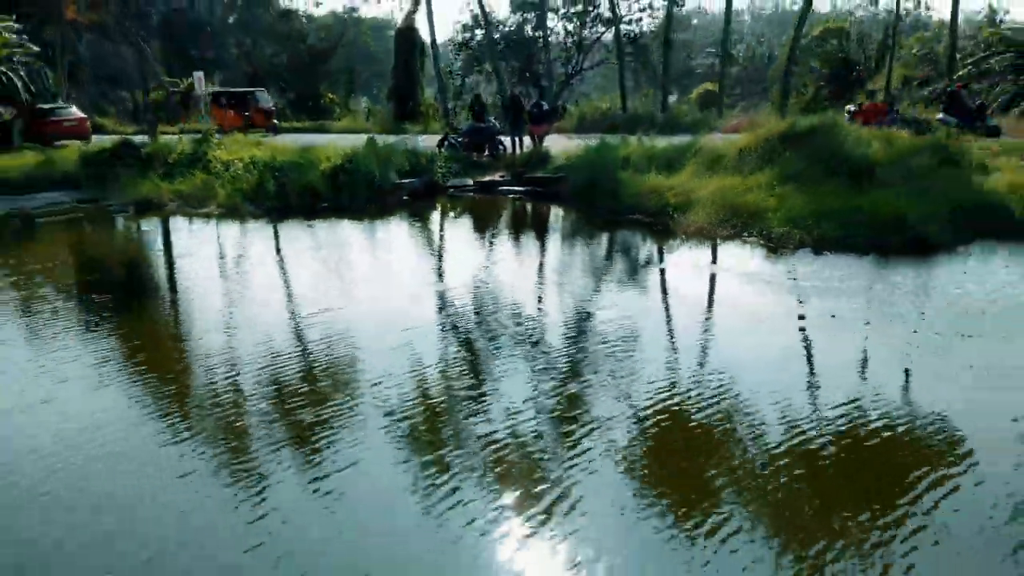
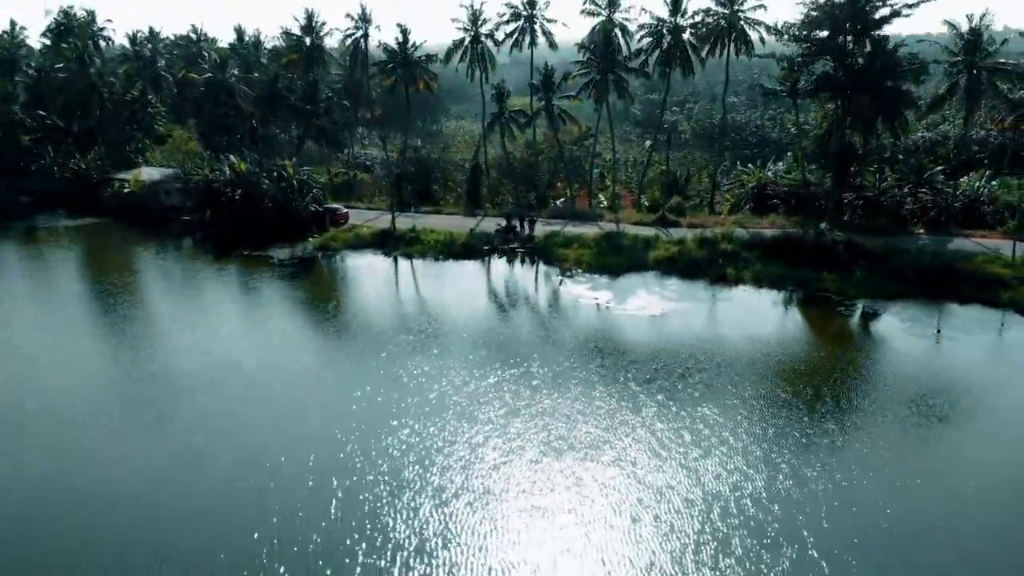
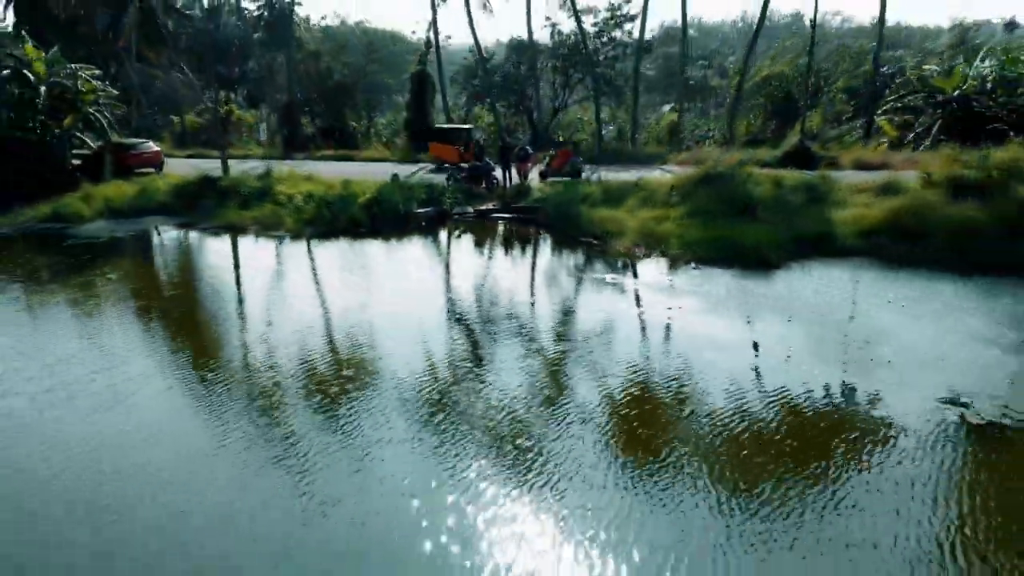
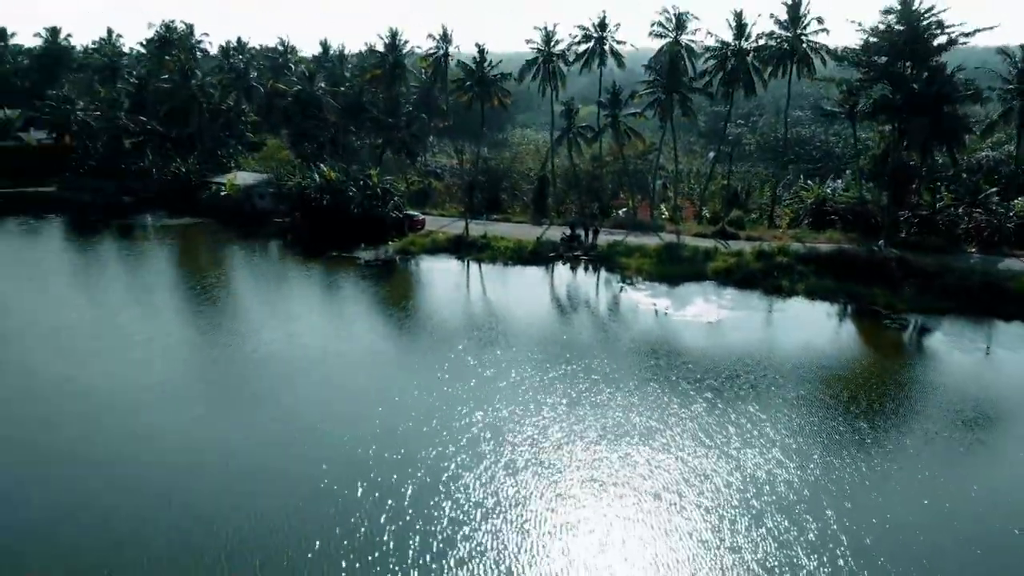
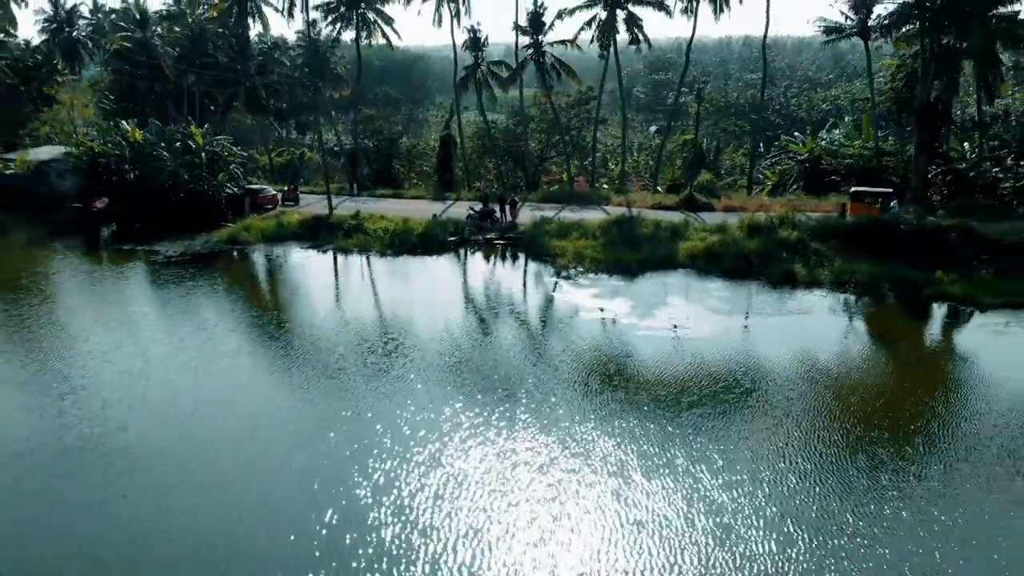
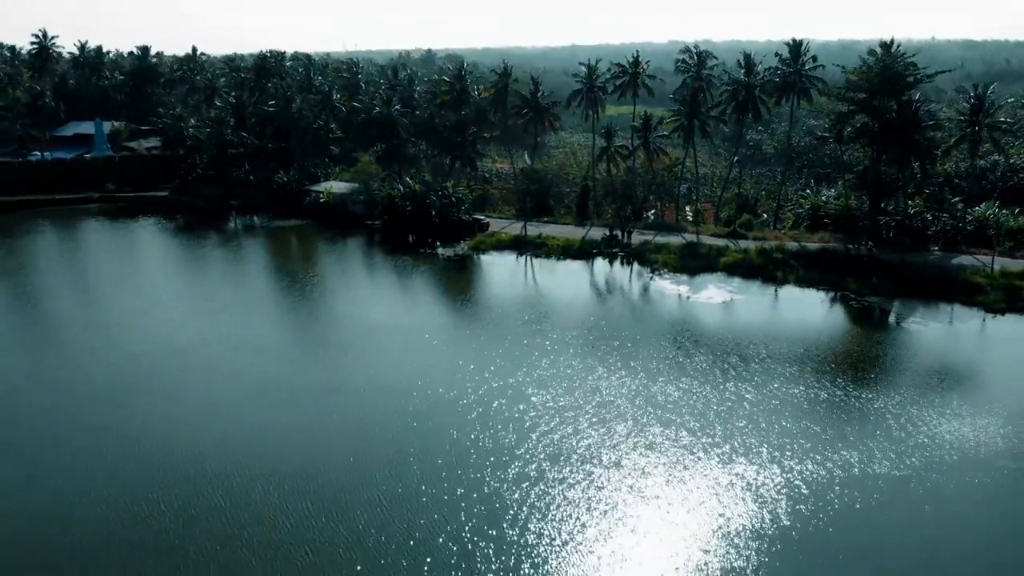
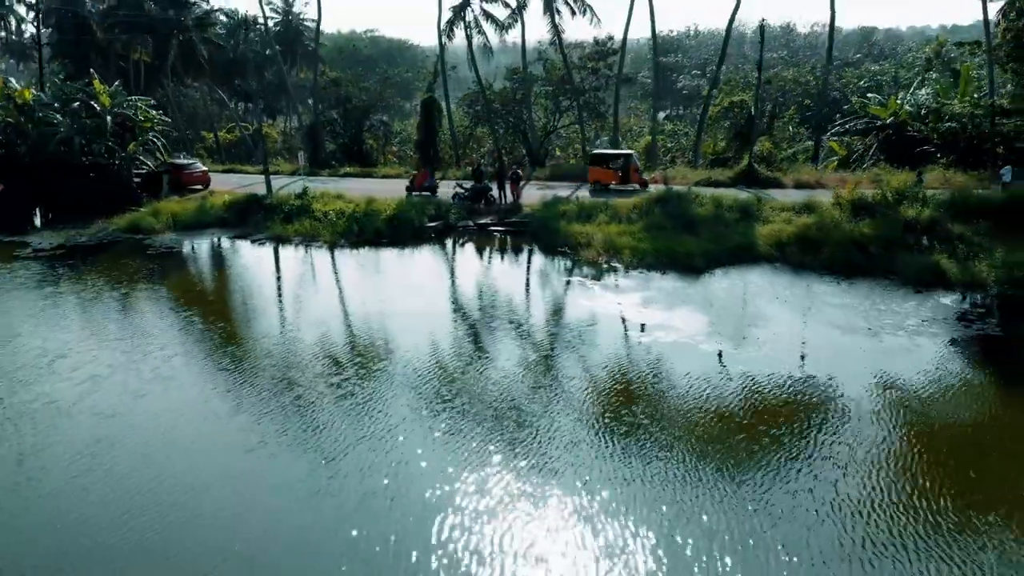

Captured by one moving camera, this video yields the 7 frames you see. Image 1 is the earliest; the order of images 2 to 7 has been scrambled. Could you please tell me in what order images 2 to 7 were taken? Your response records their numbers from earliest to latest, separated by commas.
3, 7, 5, 2, 4, 6
